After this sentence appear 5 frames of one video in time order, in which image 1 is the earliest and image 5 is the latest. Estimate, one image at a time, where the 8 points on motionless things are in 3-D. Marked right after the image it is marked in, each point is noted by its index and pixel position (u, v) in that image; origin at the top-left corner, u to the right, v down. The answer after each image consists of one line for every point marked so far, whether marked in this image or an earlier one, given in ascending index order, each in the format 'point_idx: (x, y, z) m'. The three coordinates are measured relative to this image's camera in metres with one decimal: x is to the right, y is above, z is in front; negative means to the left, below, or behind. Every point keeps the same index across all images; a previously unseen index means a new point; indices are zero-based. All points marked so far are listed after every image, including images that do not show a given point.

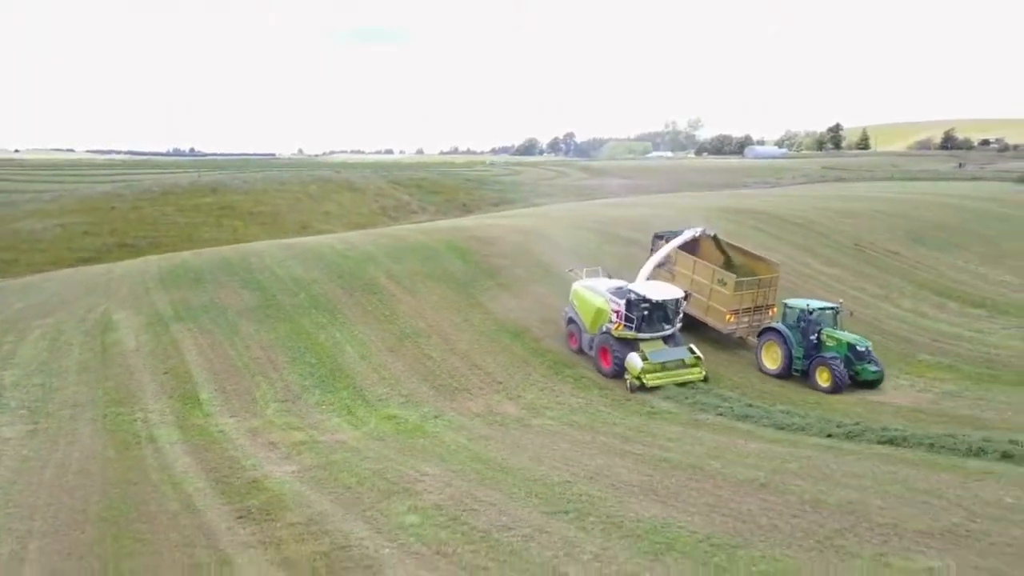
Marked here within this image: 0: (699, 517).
0: (+1.8, -2.3, +8.9) m
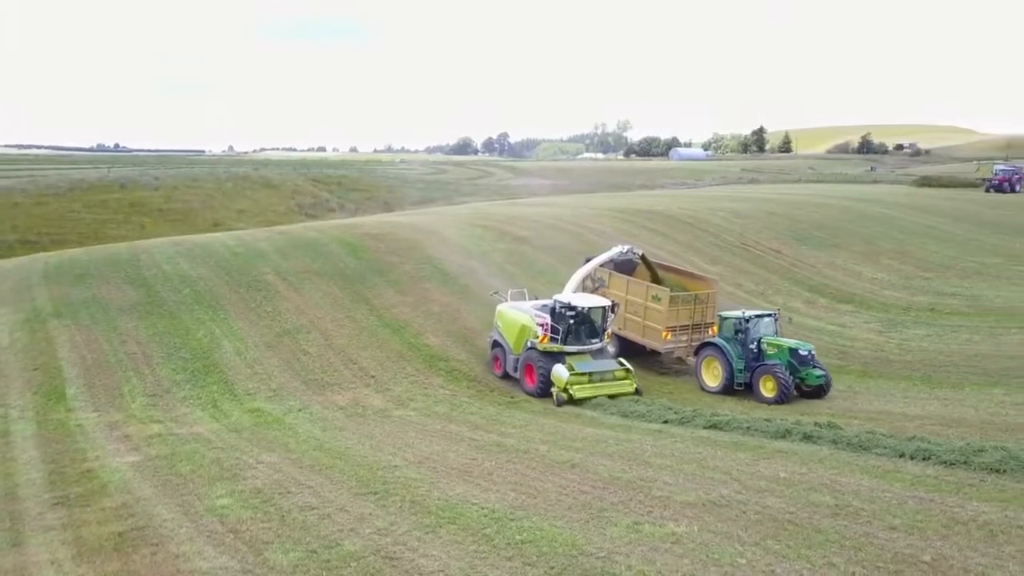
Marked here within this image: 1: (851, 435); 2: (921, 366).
0: (-0.2, -2.1, +9.1) m
1: (+4.5, -1.9, +11.6) m
2: (+9.1, -1.7, +19.7) m
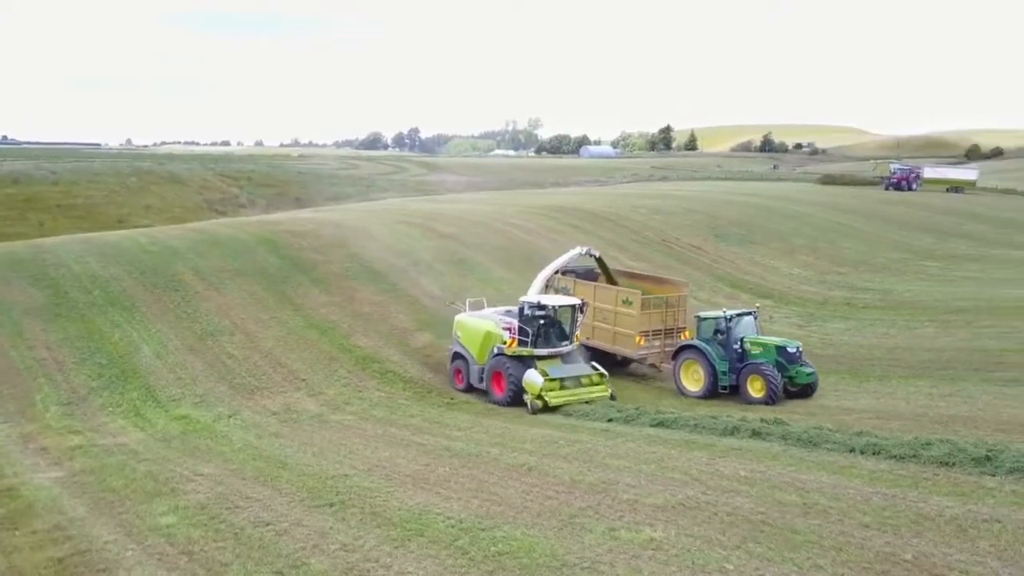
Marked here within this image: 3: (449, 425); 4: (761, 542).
0: (-0.5, -2.2, +8.8) m
1: (+3.8, -1.9, +11.8) m
2: (+7.7, -1.6, +20.3) m
3: (-1.0, -2.2, +14.3) m
4: (+2.0, -2.1, +7.1) m
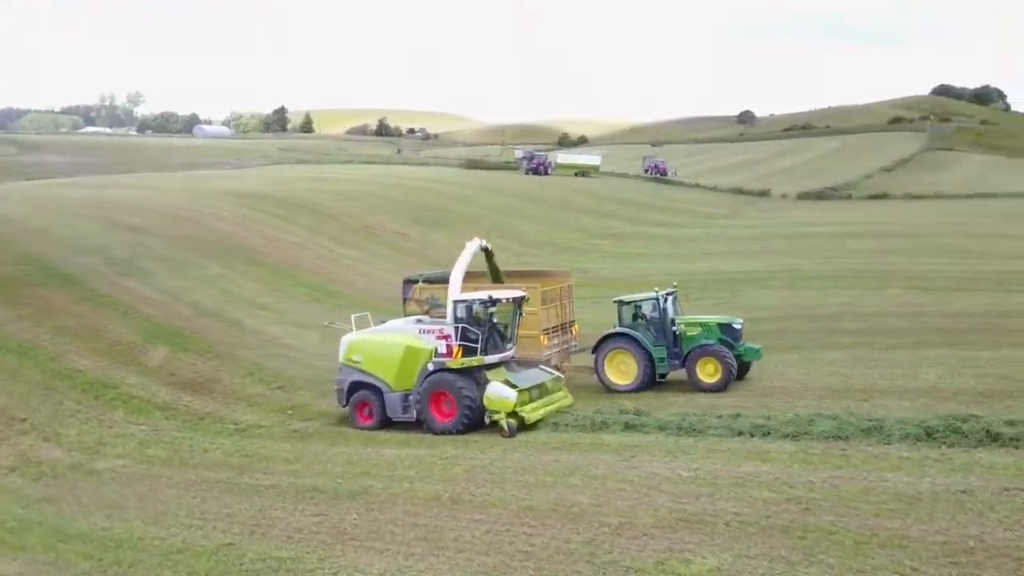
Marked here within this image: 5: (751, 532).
0: (-0.6, -2.3, +7.3) m
1: (+2.1, -1.7, +11.8) m
2: (+2.1, -1.2, +21.1) m
3: (-3.3, -2.3, +12.1) m
4: (+2.4, -2.0, +6.8) m
5: (+2.0, -2.1, +7.4) m
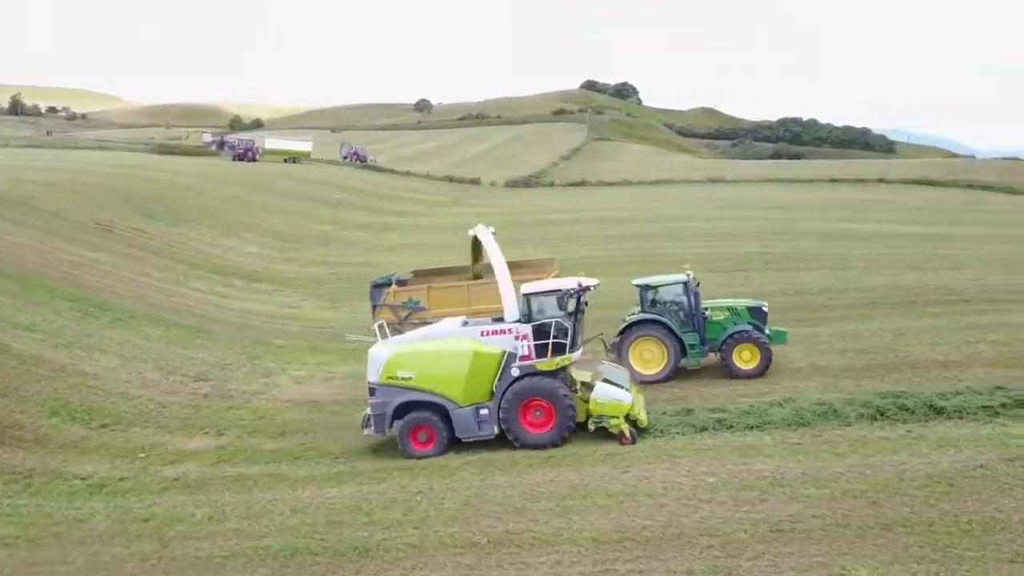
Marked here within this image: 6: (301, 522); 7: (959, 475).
0: (+0.4, -2.4, +6.4) m
1: (+1.4, -1.7, +11.6) m
2: (-1.9, -1.1, +20.3) m
3: (-3.8, -2.6, +10.0) m
4: (+3.4, -2.1, +7.0) m
5: (+2.8, -2.1, +7.4) m
6: (-2.4, -2.5, +9.3) m
7: (+4.3, -1.8, +8.5) m
